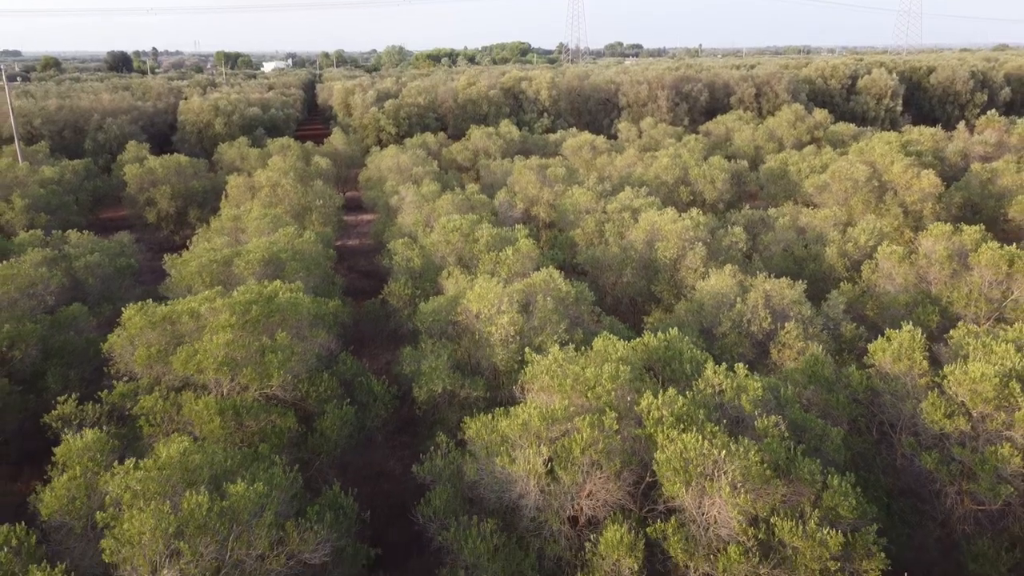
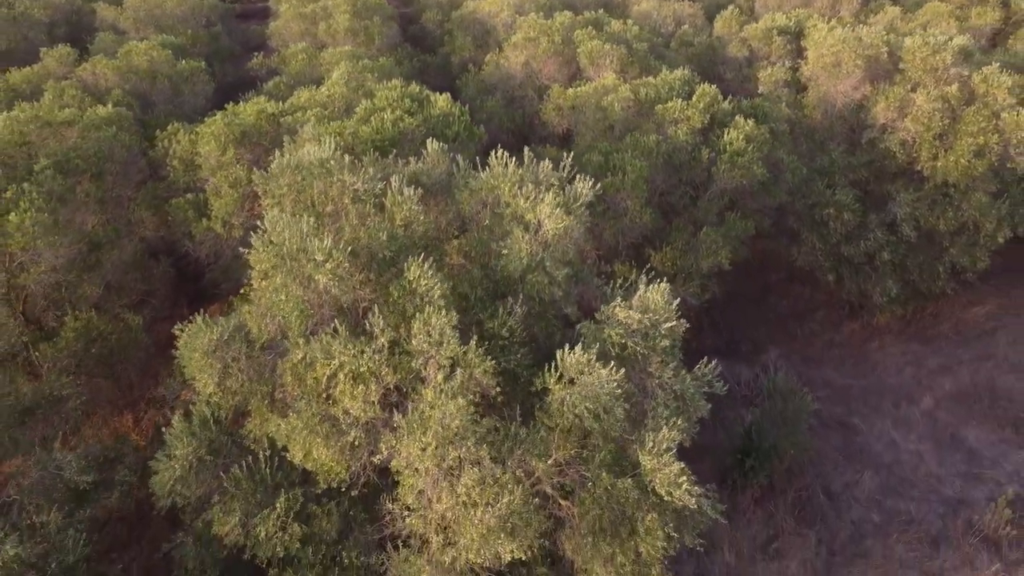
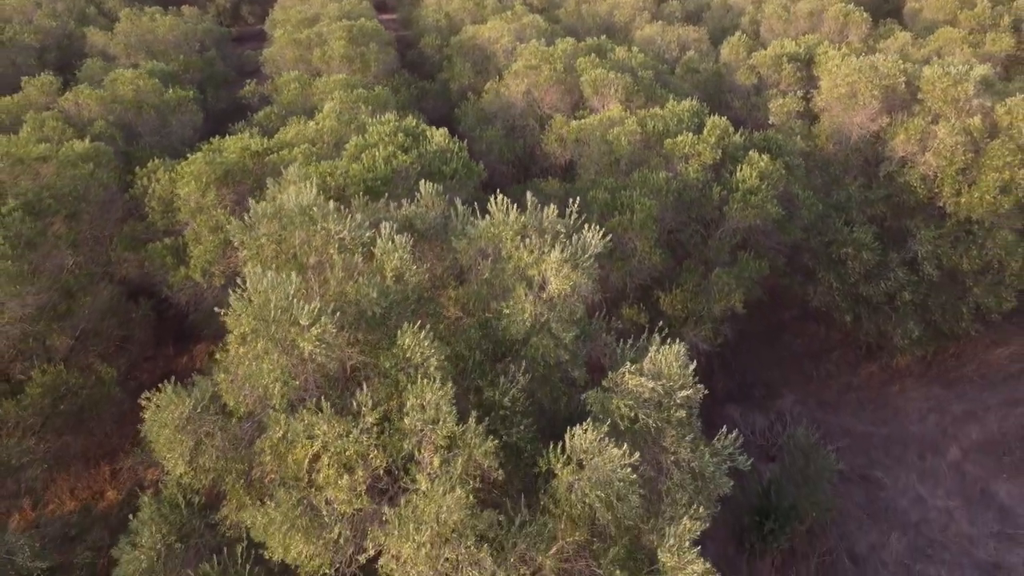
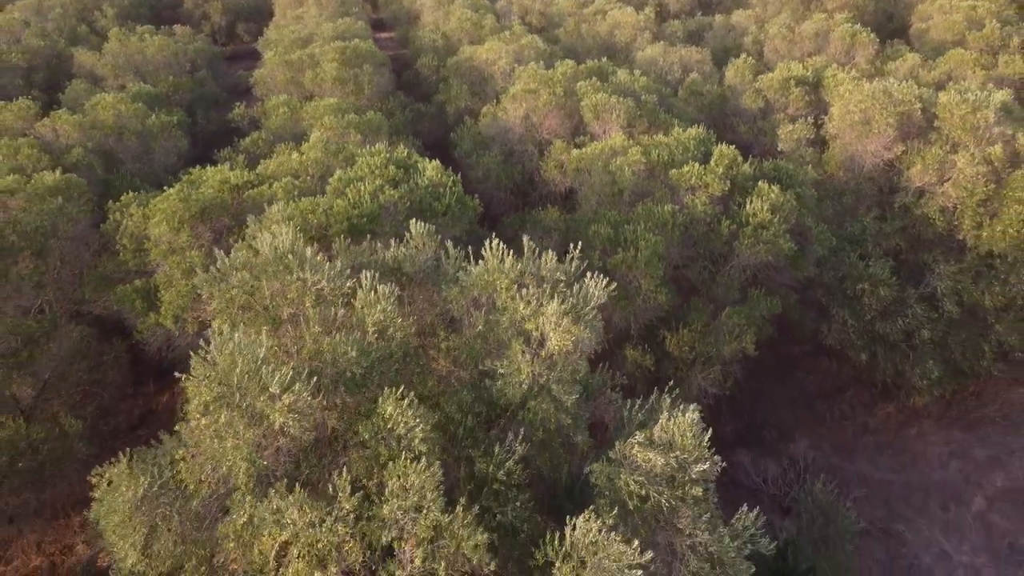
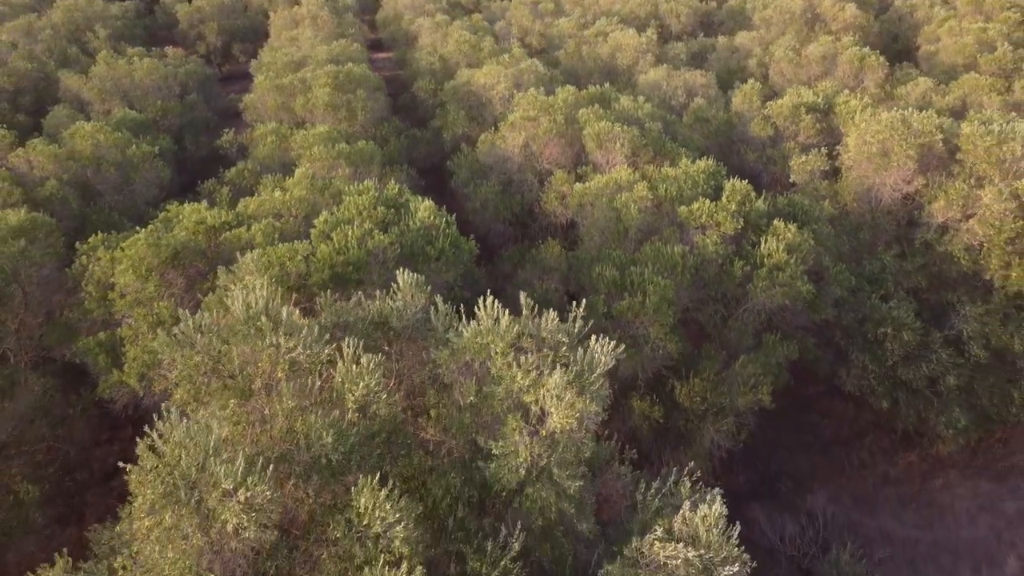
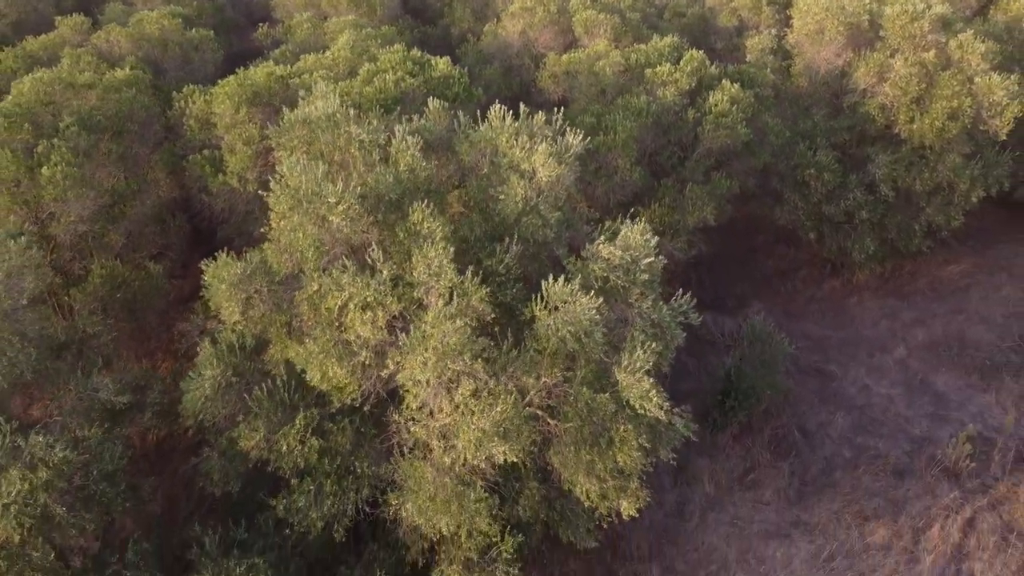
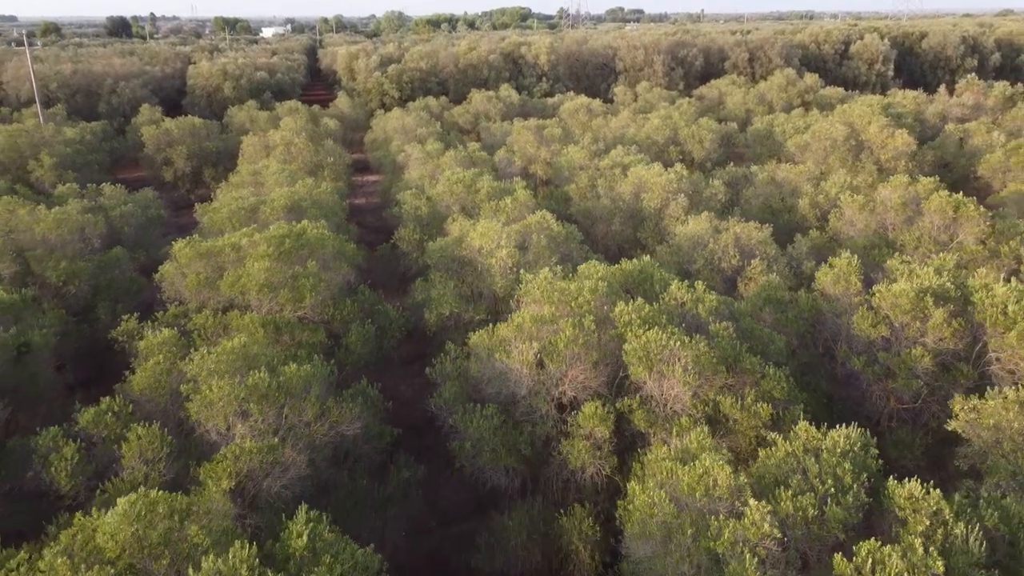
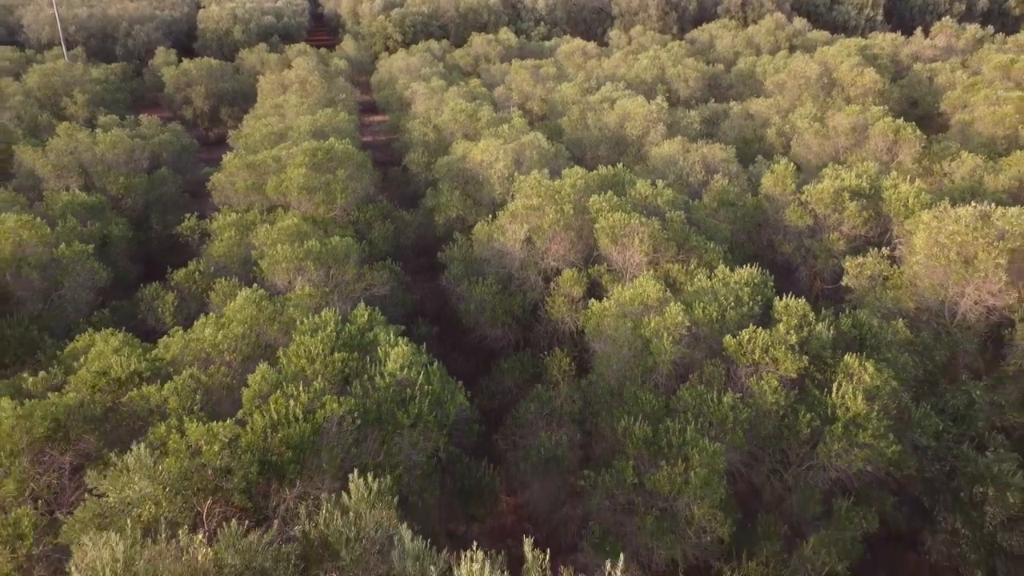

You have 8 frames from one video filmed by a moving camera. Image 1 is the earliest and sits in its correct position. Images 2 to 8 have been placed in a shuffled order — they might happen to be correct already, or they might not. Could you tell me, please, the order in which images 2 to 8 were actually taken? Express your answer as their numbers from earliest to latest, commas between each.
7, 8, 5, 4, 3, 2, 6
